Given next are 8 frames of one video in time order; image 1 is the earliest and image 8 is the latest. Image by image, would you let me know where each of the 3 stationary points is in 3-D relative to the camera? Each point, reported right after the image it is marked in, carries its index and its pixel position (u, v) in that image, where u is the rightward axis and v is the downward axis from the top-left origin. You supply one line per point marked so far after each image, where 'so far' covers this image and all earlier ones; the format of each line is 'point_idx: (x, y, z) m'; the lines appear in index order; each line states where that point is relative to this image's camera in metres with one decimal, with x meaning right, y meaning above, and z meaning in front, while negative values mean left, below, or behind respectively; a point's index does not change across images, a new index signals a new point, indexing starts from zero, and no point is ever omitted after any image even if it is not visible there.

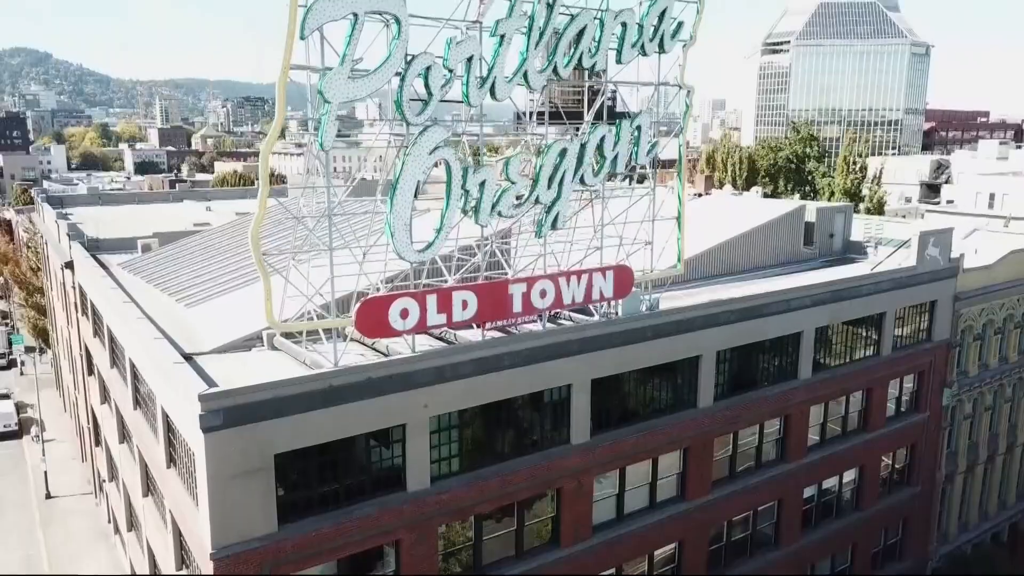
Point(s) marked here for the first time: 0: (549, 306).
0: (+1.0, -0.5, +14.7) m
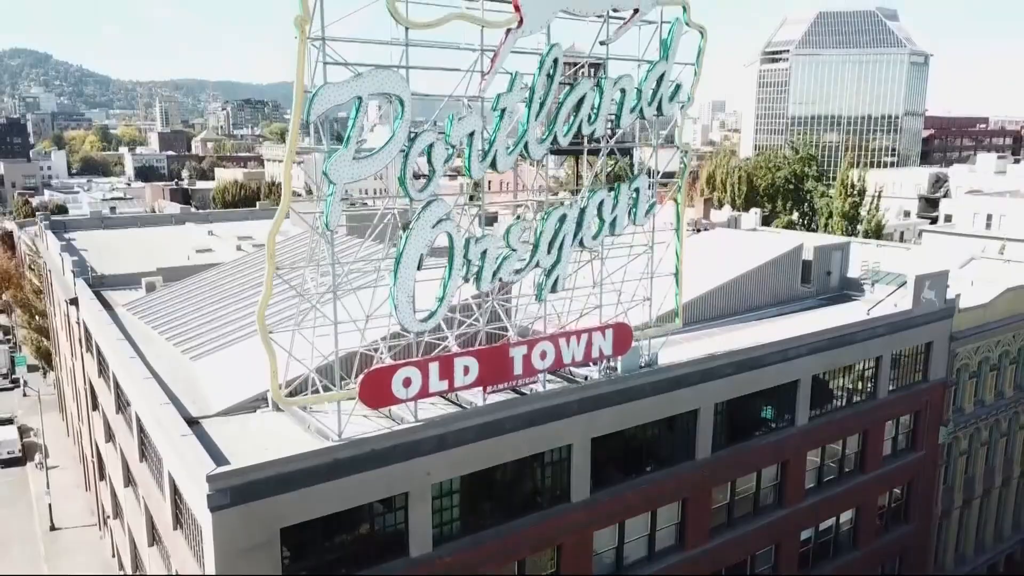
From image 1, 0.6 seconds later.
0: (+1.0, -2.2, +15.0) m
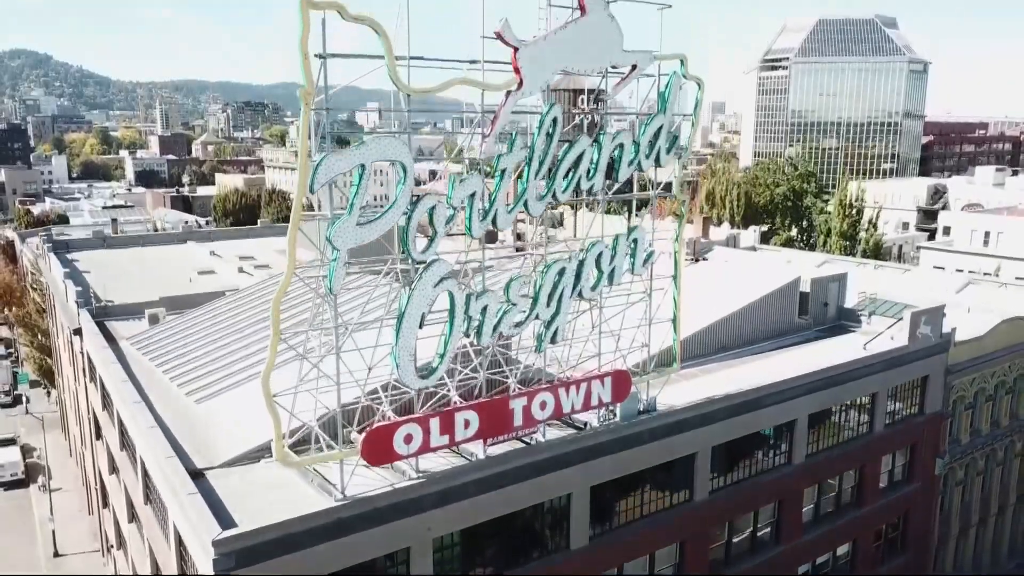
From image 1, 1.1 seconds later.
0: (+1.0, -3.7, +15.2) m
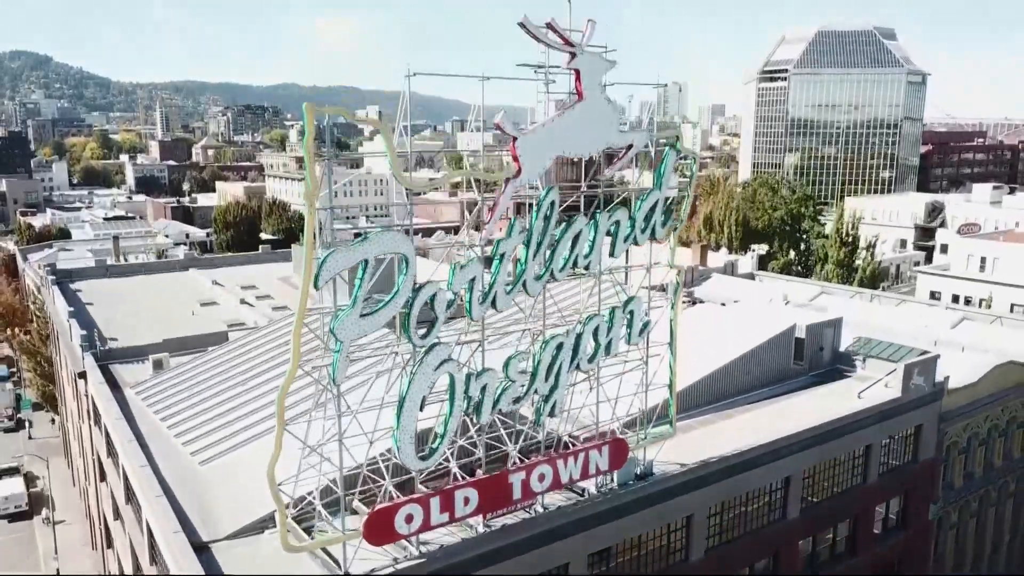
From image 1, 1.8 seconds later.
0: (+1.0, -5.9, +15.5) m
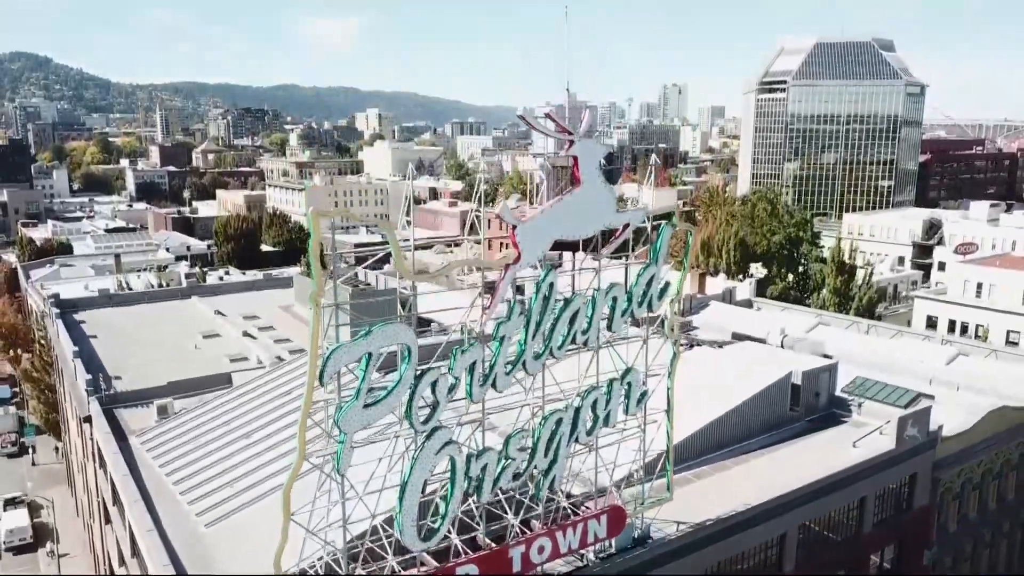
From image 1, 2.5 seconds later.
0: (+1.0, -8.1, +15.9) m
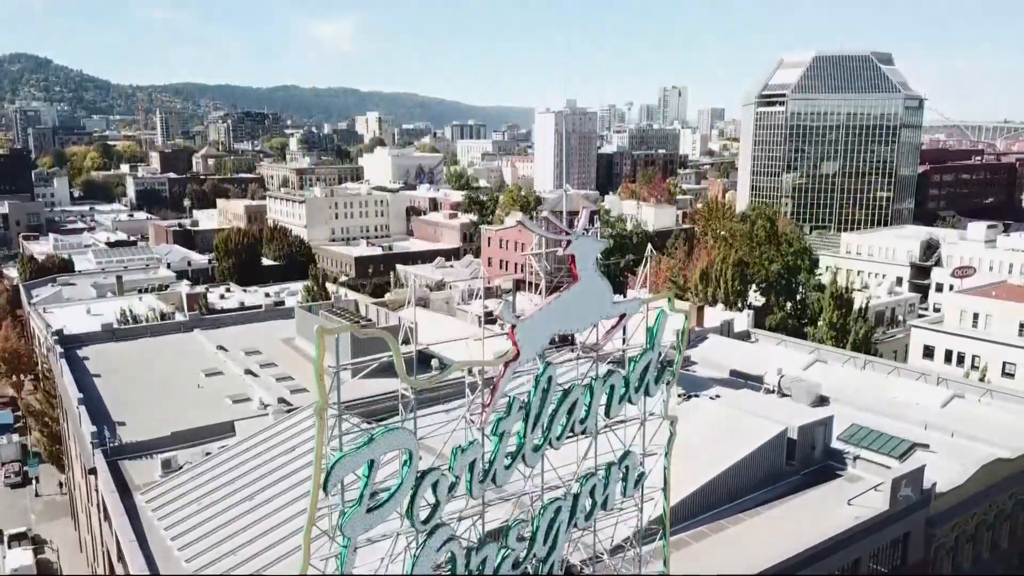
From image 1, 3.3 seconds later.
0: (+1.0, -10.8, +16.2) m
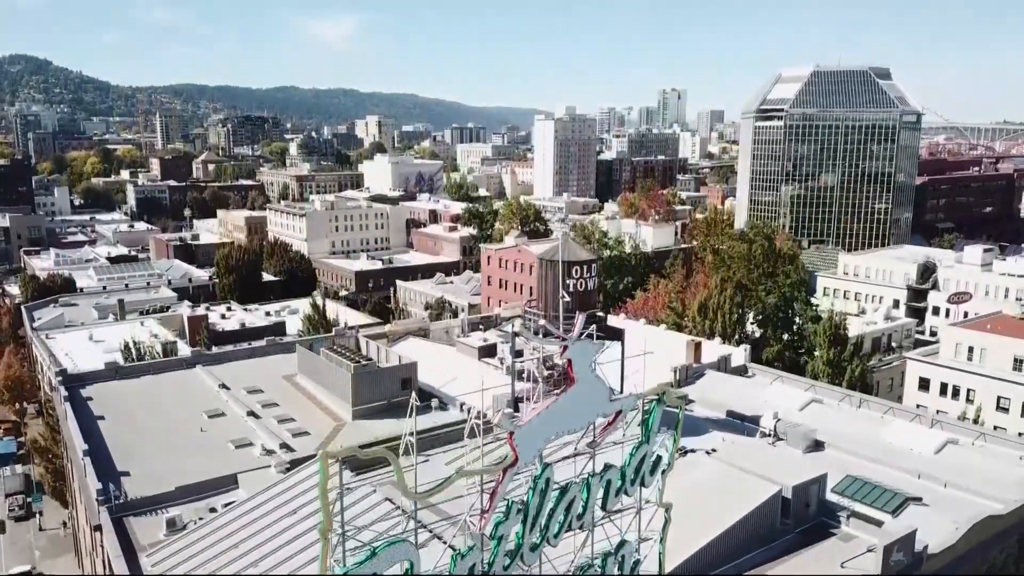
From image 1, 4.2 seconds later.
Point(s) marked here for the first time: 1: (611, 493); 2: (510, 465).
0: (+0.9, -13.9, +16.6) m
1: (+3.2, -6.5, +16.9) m
2: (-0.1, -5.0, +15.3) m
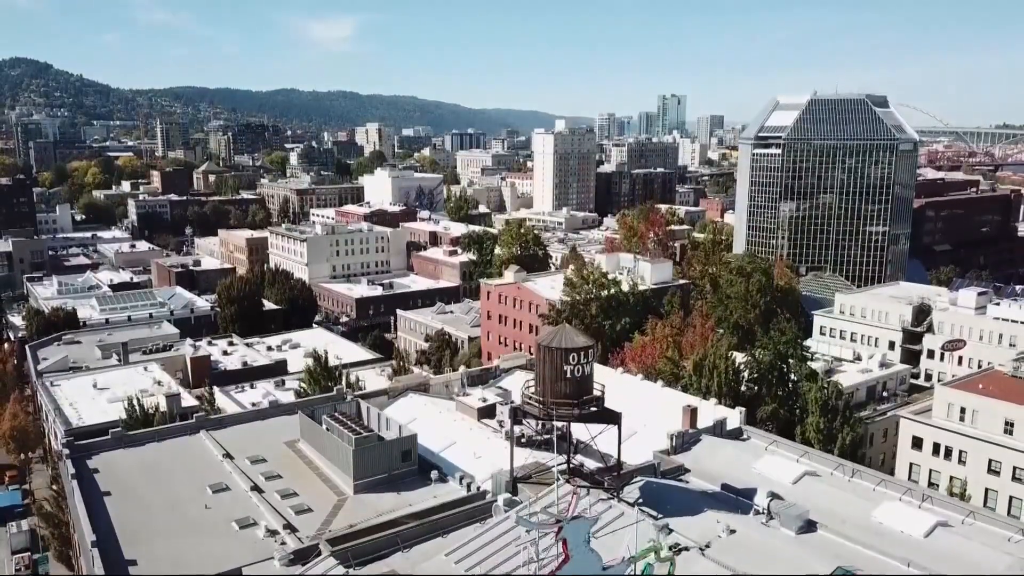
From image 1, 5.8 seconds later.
0: (+0.8, -19.5, +17.3) m
1: (+3.0, -12.1, +17.7) m
2: (-0.2, -10.6, +16.0) m
